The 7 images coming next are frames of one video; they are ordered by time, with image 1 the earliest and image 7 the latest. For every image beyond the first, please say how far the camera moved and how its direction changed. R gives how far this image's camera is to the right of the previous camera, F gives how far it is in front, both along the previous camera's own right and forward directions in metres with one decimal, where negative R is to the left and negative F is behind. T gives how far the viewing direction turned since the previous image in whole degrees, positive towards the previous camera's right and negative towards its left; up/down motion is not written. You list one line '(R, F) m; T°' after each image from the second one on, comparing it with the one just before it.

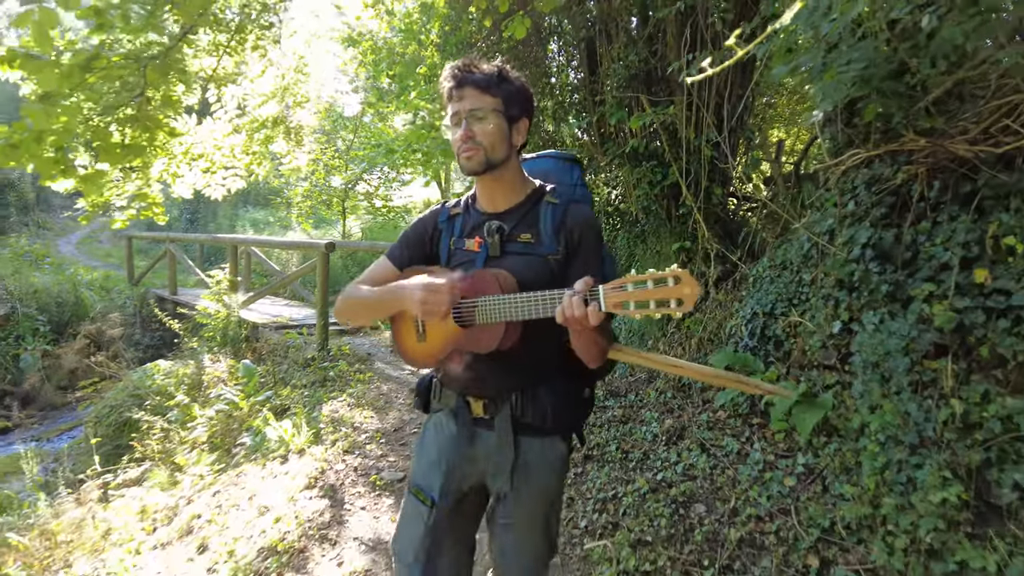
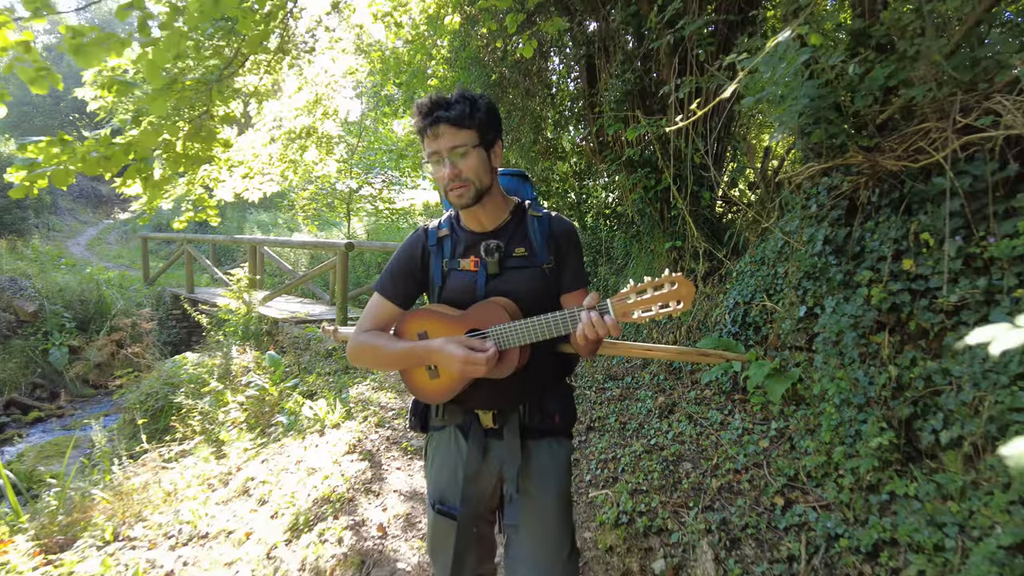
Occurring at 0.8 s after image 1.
(-0.1, -0.5) m; 0°
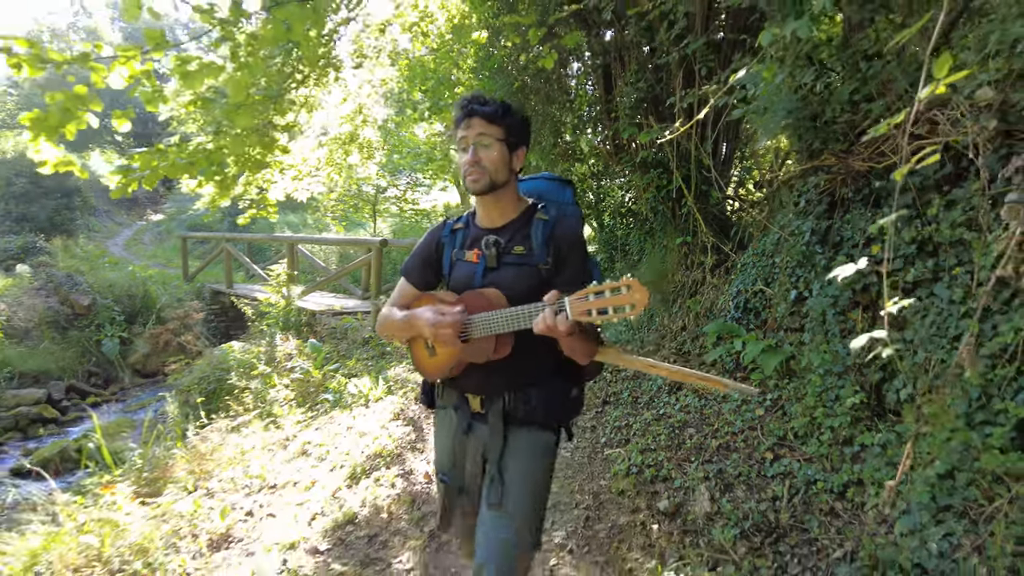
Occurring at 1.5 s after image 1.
(0.0, -0.5) m; -2°
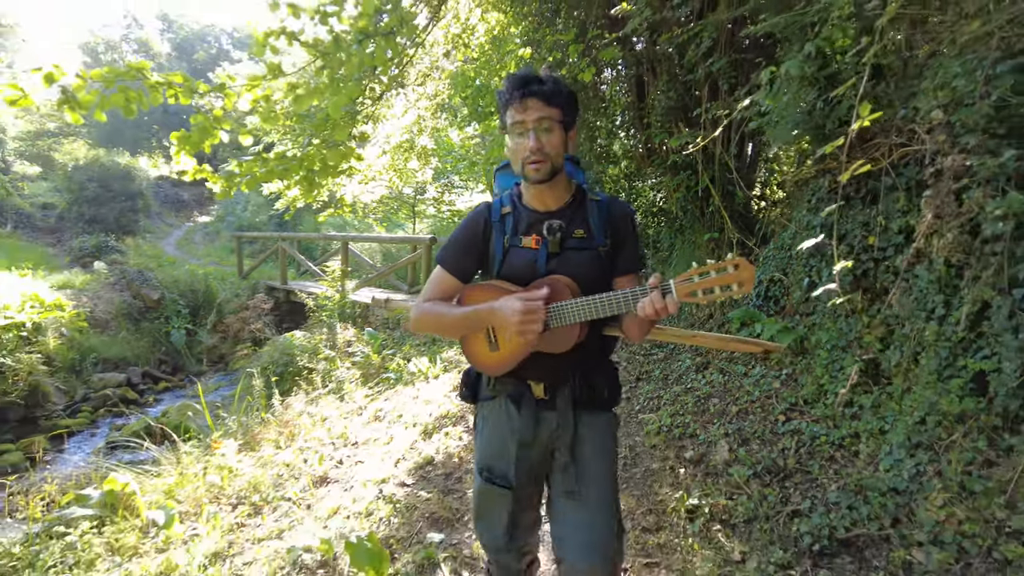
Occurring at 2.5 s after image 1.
(-0.1, -0.6) m; -3°
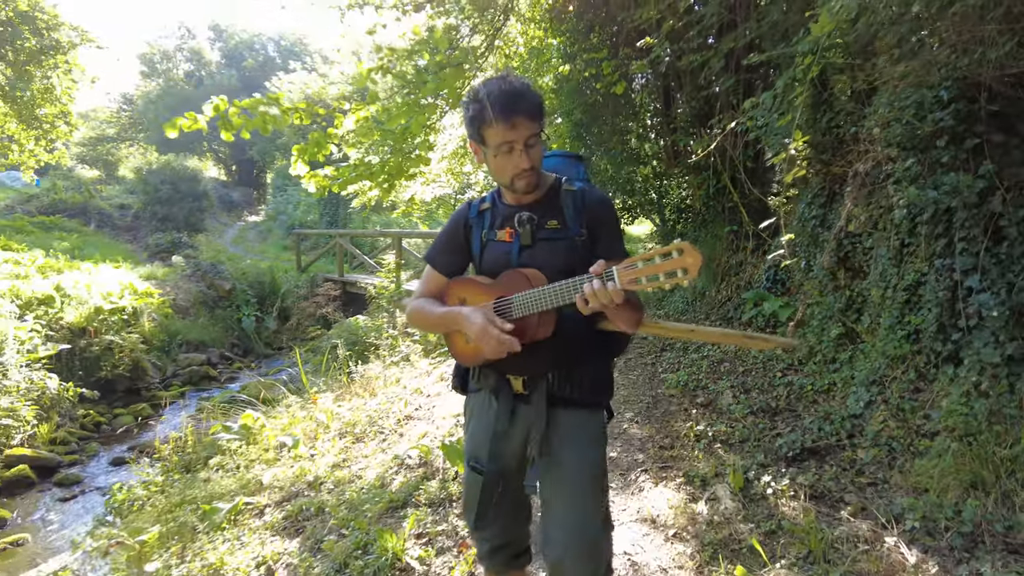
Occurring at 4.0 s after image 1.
(-0.1, -0.9) m; -3°
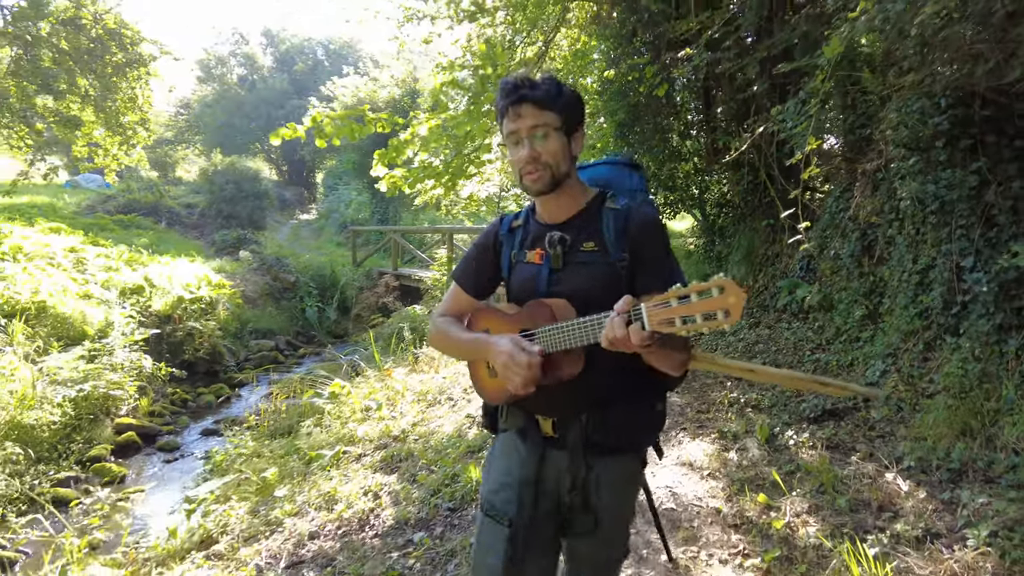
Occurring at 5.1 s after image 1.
(-0.1, -0.6) m; -3°
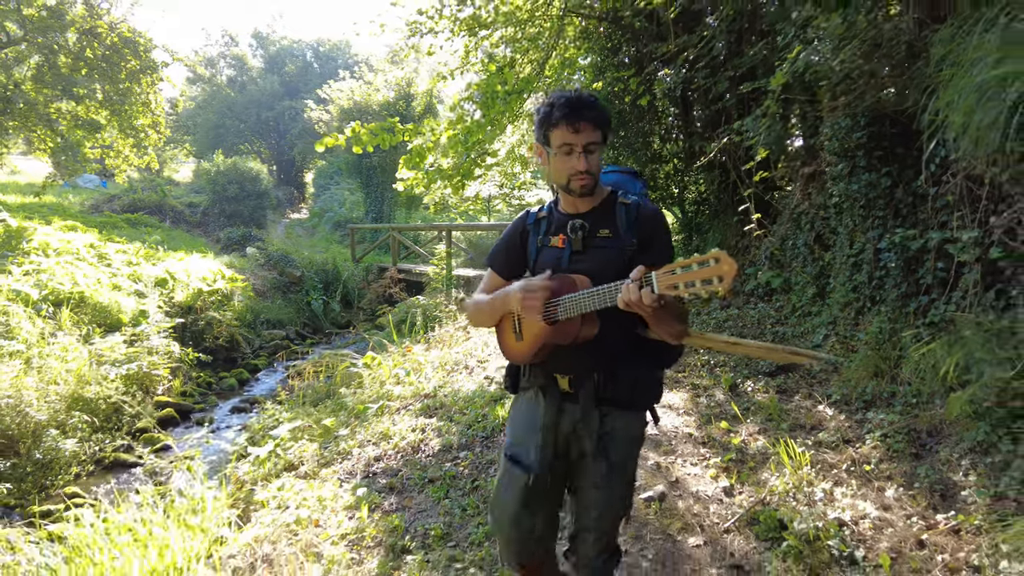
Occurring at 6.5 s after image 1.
(-0.2, -0.9) m; +1°
